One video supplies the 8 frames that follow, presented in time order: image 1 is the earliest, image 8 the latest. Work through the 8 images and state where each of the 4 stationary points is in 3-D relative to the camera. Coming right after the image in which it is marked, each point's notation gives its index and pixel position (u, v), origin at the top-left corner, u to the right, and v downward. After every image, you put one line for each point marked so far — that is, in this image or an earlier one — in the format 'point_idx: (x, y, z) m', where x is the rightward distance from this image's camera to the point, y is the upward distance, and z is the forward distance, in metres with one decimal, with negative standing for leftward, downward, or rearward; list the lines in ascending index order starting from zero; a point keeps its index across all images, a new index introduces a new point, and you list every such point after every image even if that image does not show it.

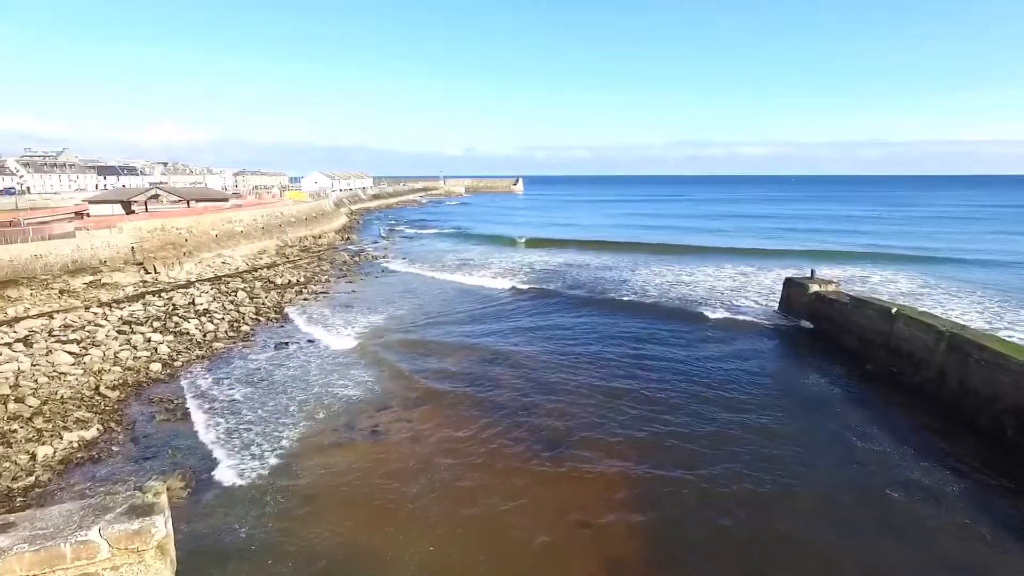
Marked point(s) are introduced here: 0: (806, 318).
0: (+7.2, -0.8, +15.2) m
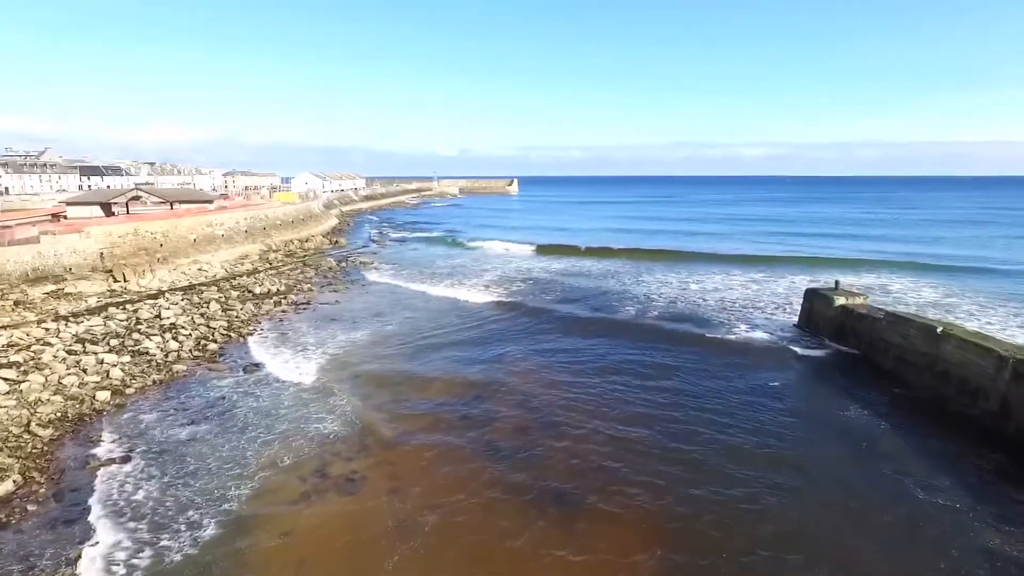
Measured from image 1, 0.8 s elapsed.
0: (+7.2, -1.1, +13.9) m
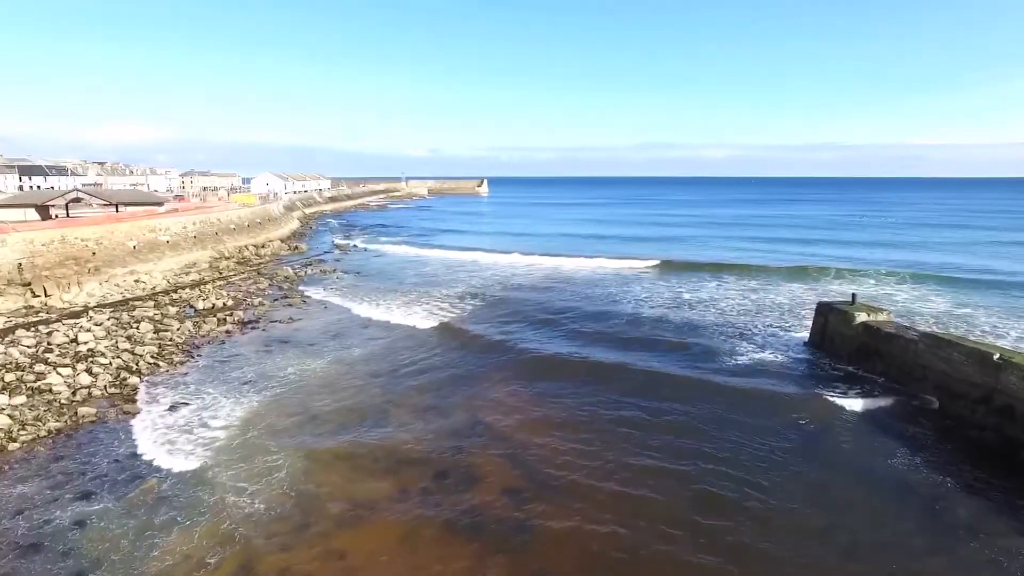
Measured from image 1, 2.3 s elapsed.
0: (+6.8, -1.4, +12.3) m
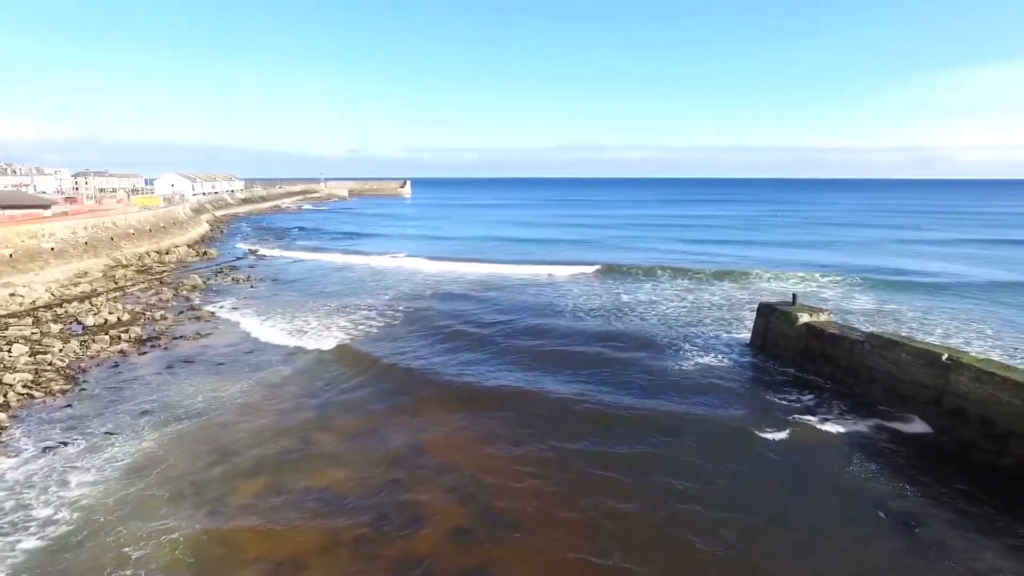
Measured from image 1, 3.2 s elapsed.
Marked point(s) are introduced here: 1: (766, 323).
0: (+5.6, -1.4, +12.2) m
1: (+5.4, -0.7, +13.1) m
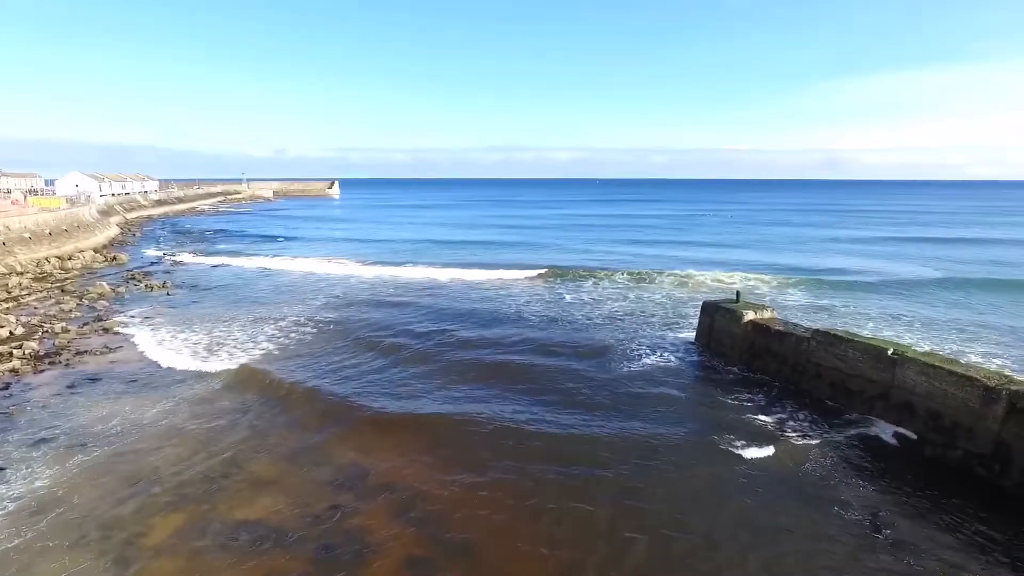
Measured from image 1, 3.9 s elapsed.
0: (+4.5, -1.3, +12.2) m
1: (+4.2, -0.7, +13.0) m
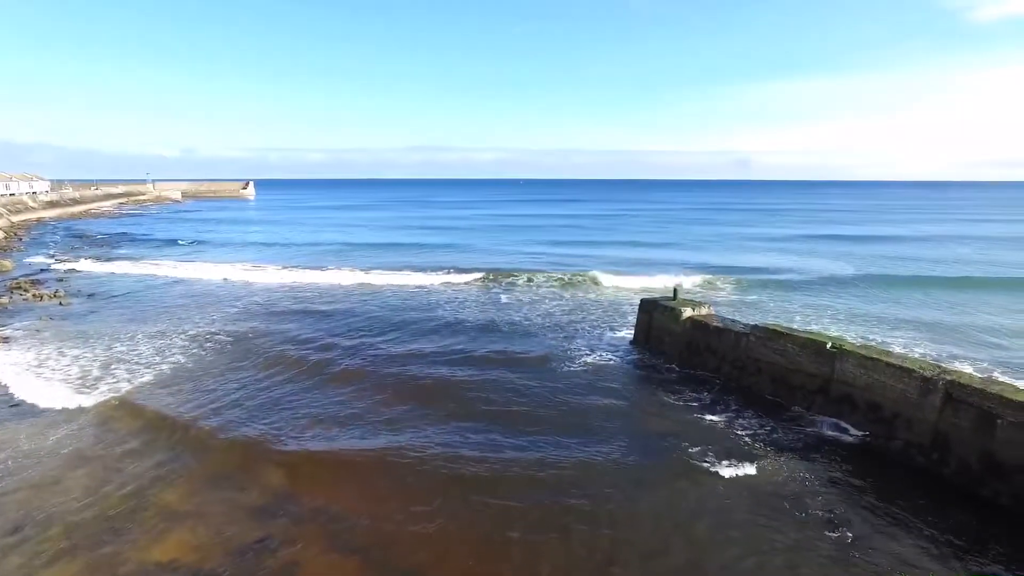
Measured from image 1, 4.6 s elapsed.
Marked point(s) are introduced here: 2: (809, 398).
0: (+3.3, -1.3, +12.2) m
1: (+2.9, -0.6, +13.0) m
2: (+4.6, -1.7, +9.5) m
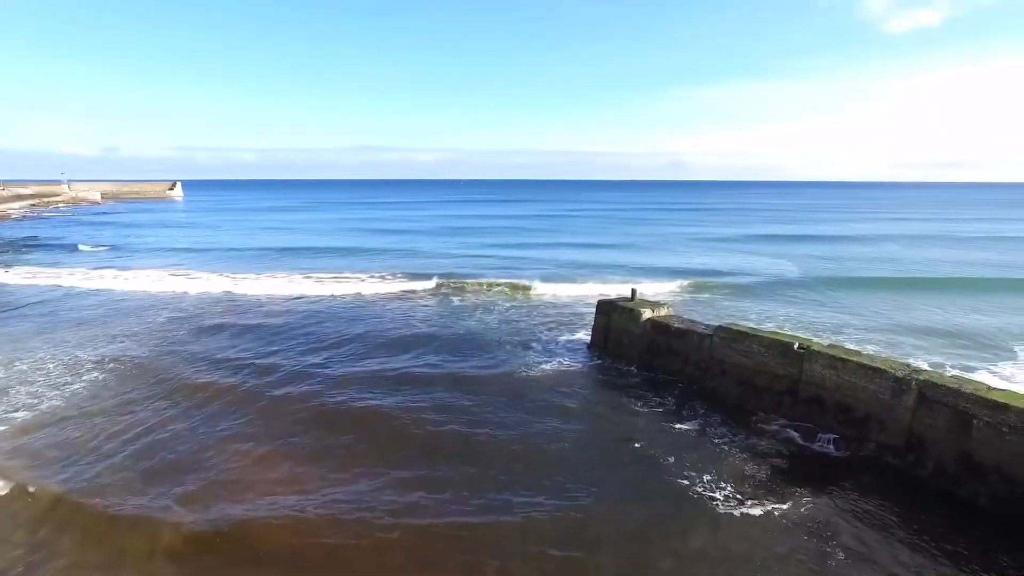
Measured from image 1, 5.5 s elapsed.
0: (+2.5, -1.3, +11.8) m
1: (+2.0, -0.7, +12.6) m
2: (+4.0, -1.7, +9.3) m
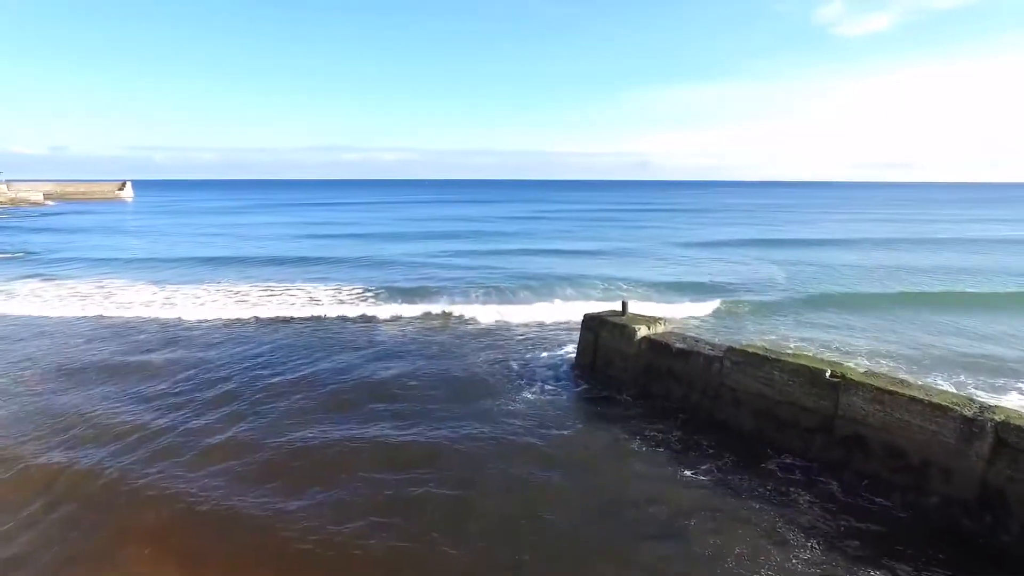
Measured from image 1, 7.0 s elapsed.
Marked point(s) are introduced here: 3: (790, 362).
0: (+2.1, -1.5, +10.3) m
1: (+1.5, -0.9, +11.0) m
2: (+3.7, -1.9, +7.8) m
3: (+3.6, -1.0, +8.1) m
